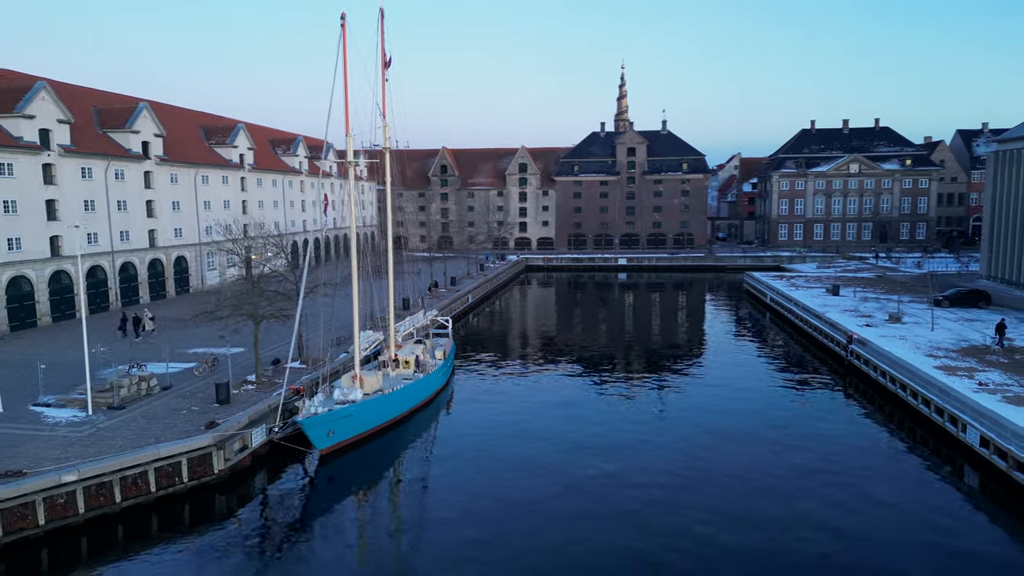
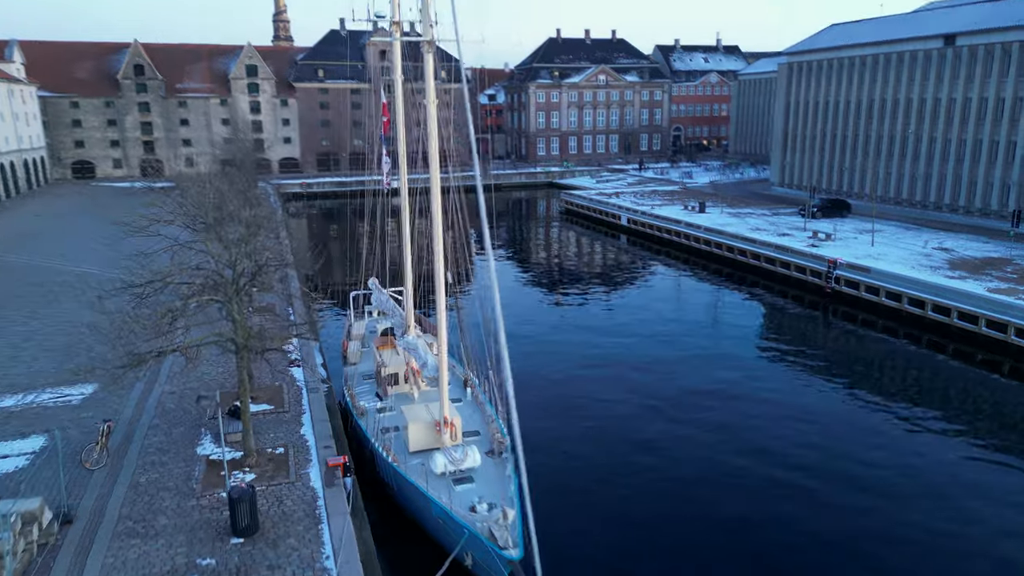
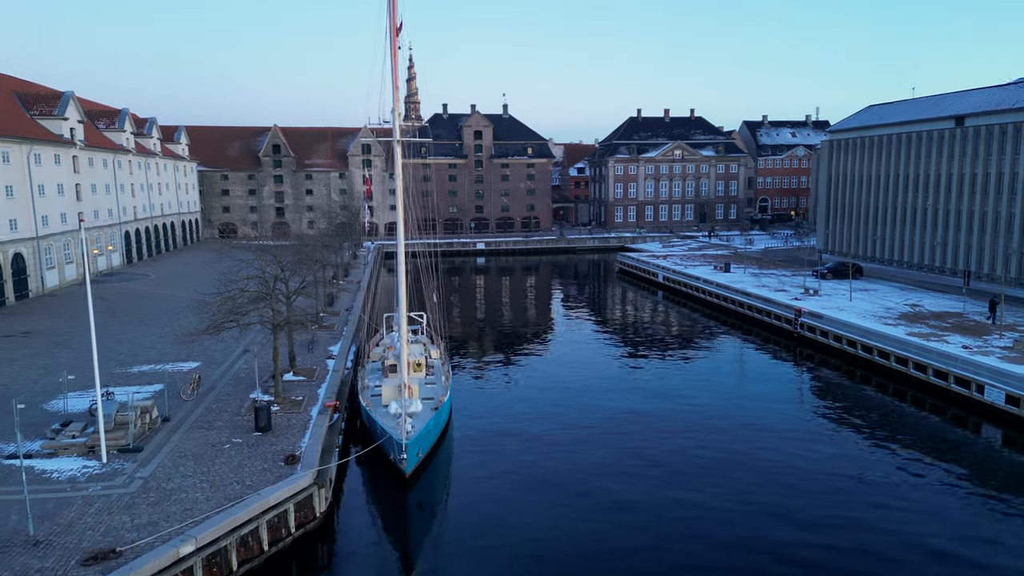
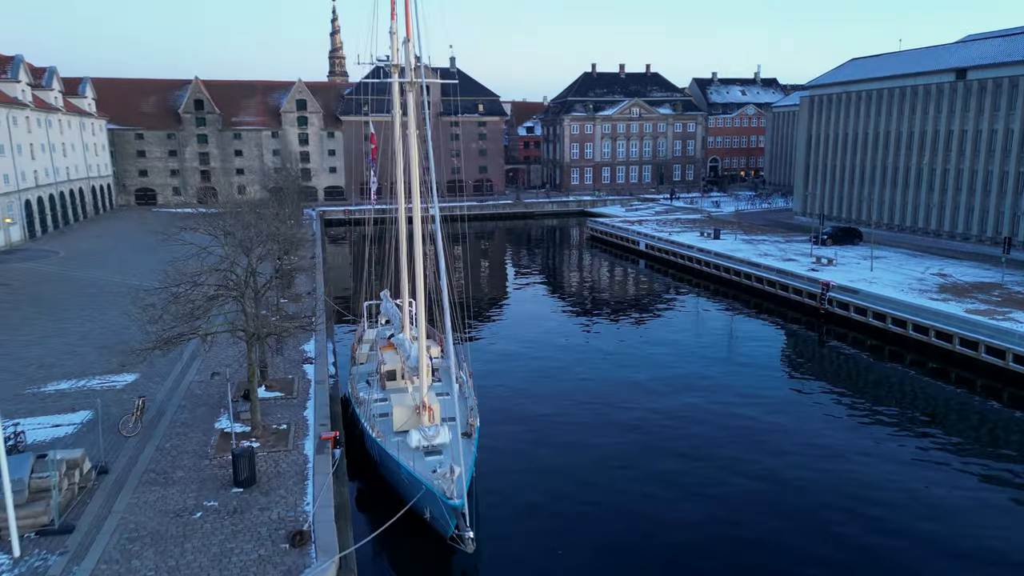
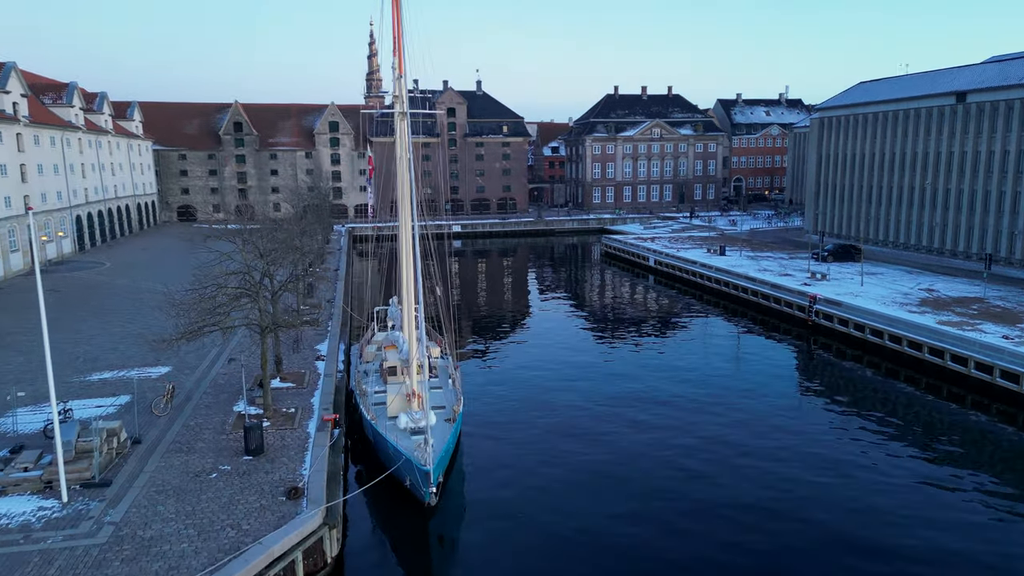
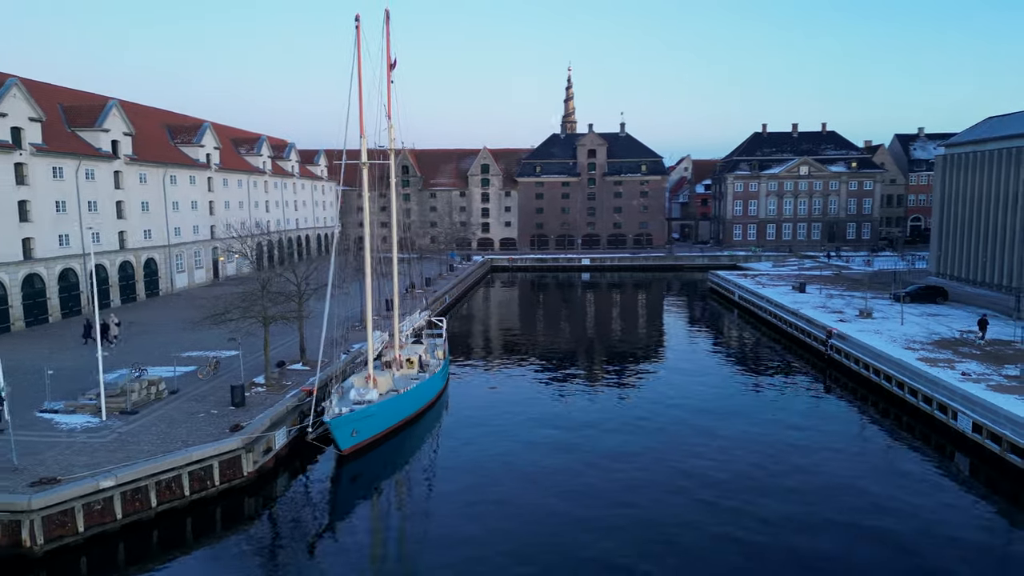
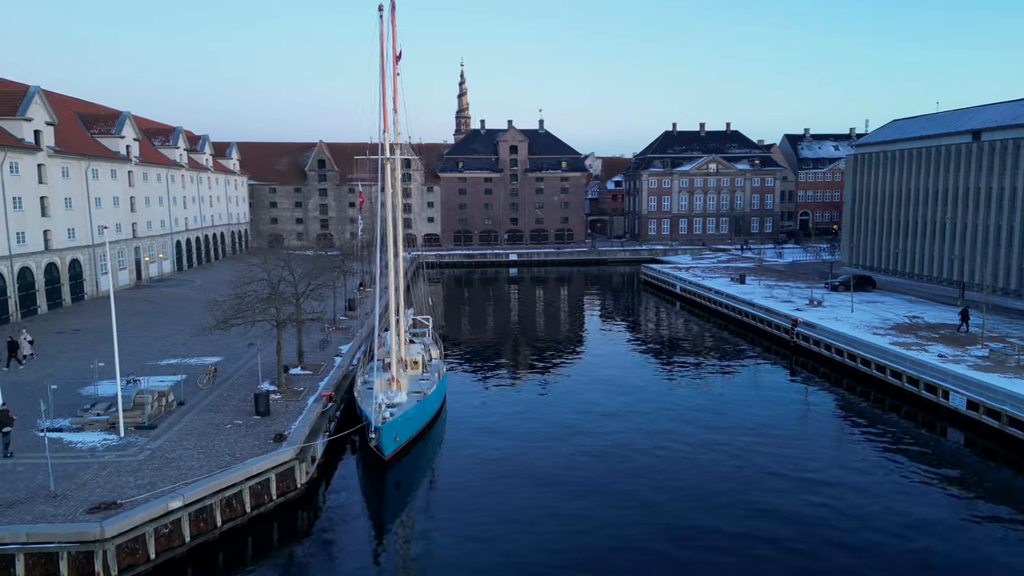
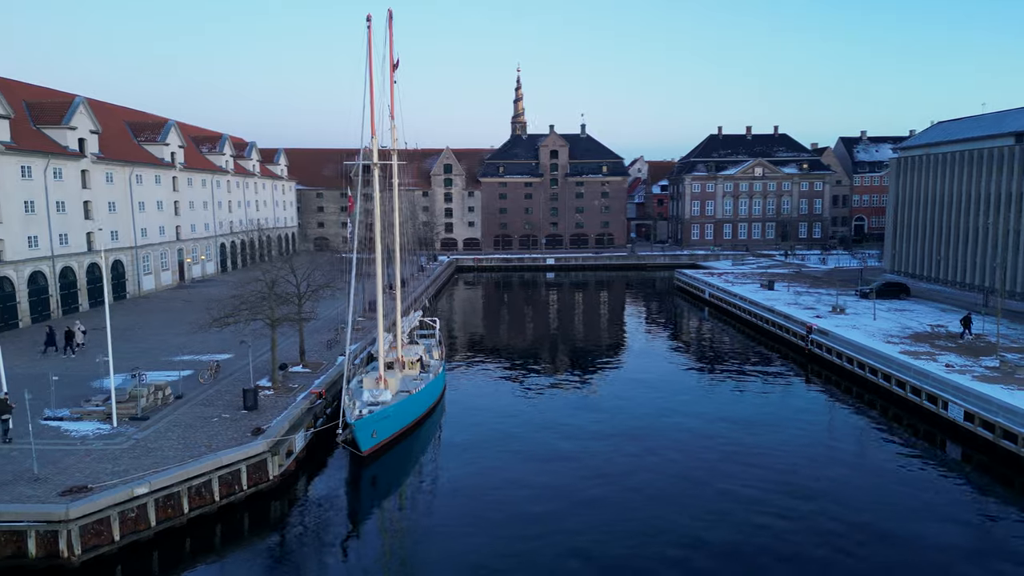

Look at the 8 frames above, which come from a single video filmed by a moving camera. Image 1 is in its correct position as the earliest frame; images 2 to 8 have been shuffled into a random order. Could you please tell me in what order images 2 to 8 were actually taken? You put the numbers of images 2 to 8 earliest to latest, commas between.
6, 8, 7, 3, 5, 4, 2
